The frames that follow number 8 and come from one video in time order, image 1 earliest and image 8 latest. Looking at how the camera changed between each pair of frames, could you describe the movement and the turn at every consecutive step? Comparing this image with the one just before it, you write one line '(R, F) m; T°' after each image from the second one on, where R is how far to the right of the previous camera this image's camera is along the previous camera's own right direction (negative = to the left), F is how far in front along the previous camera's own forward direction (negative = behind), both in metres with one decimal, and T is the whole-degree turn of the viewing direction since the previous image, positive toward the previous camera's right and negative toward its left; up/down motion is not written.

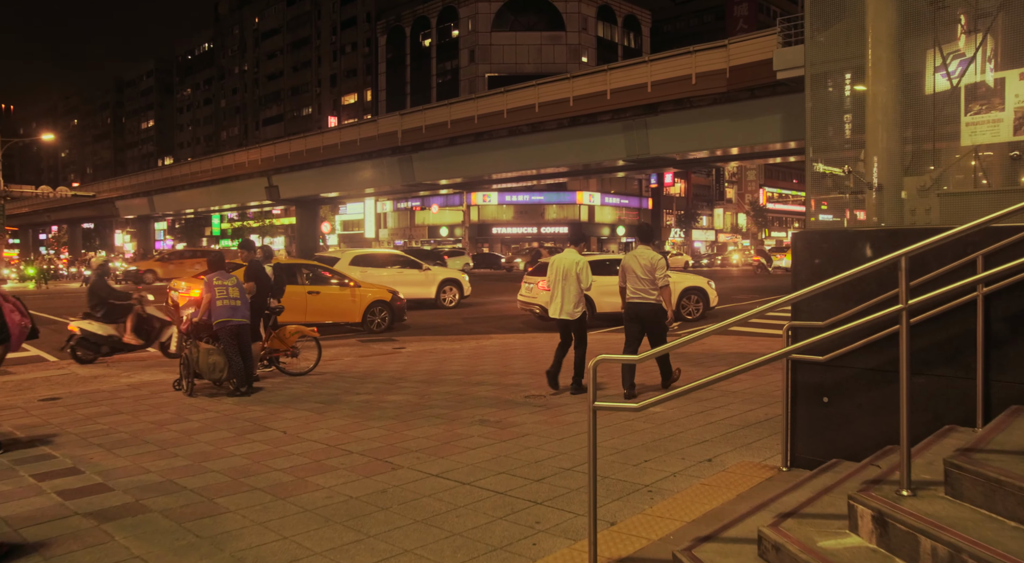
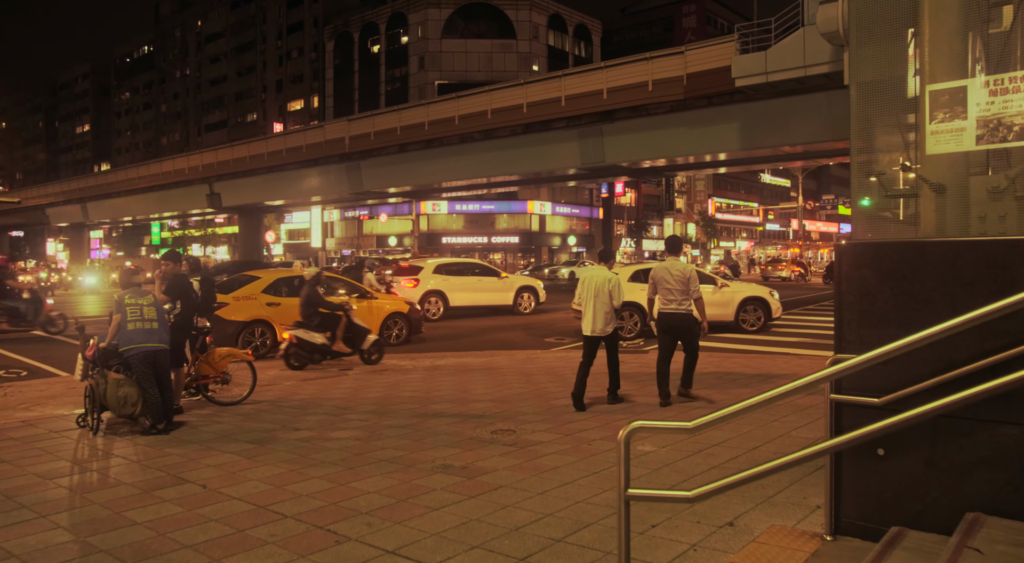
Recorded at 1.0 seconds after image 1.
(-0.1, +0.9) m; +4°
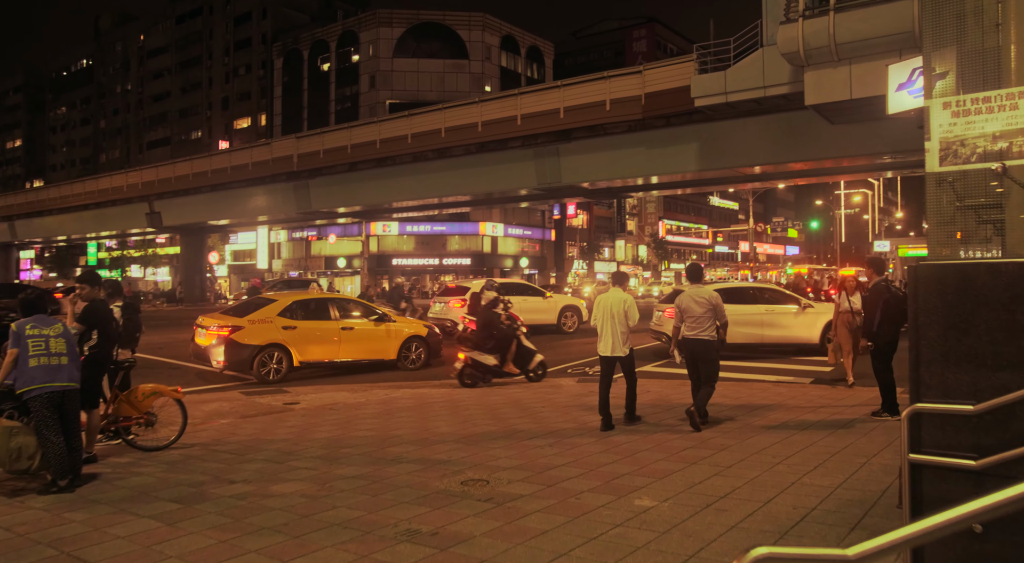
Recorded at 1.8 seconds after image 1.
(-0.2, +0.8) m; +4°
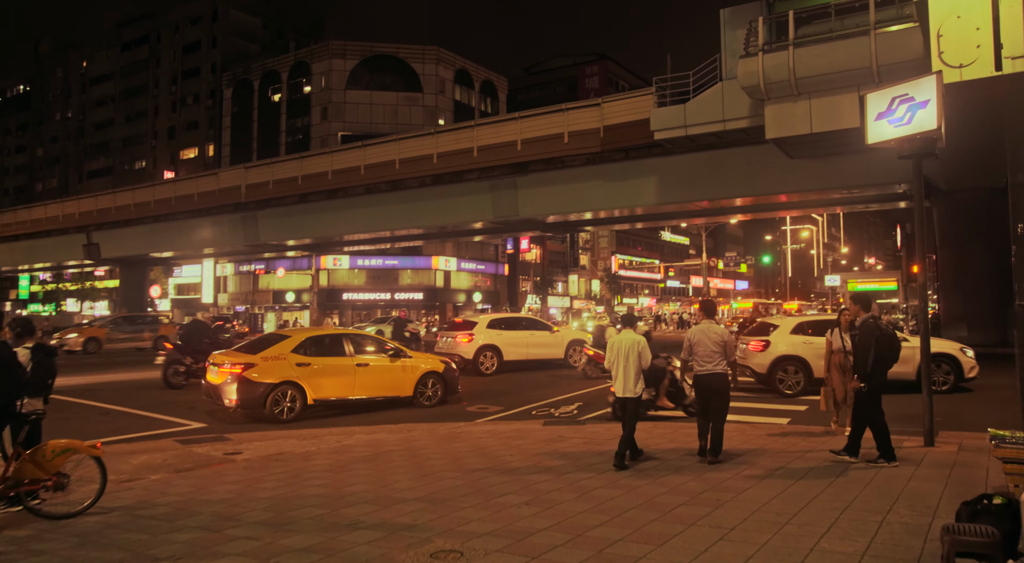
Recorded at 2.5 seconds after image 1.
(-0.2, +0.7) m; +4°
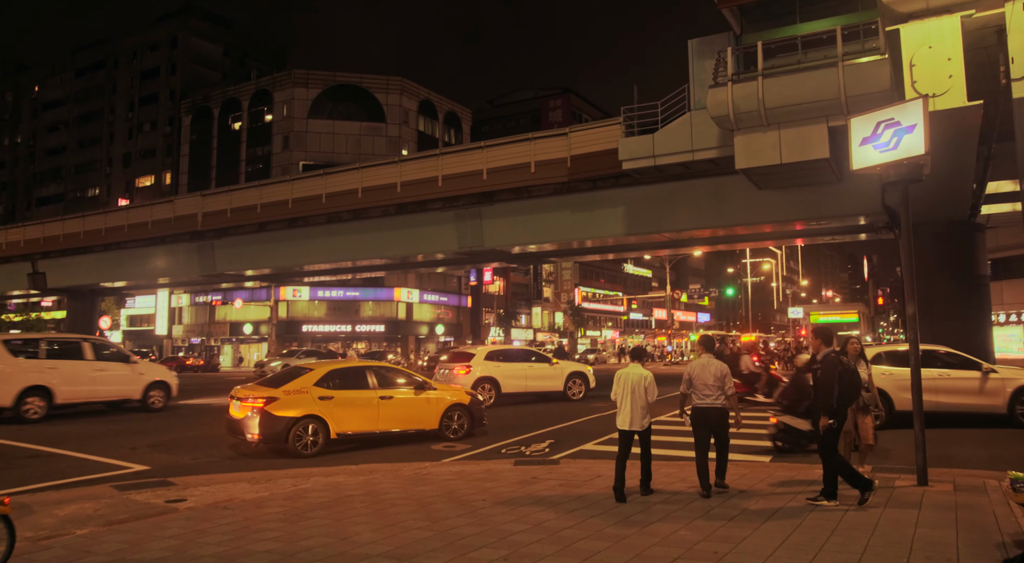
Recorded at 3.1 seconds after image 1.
(-0.1, +0.6) m; +3°
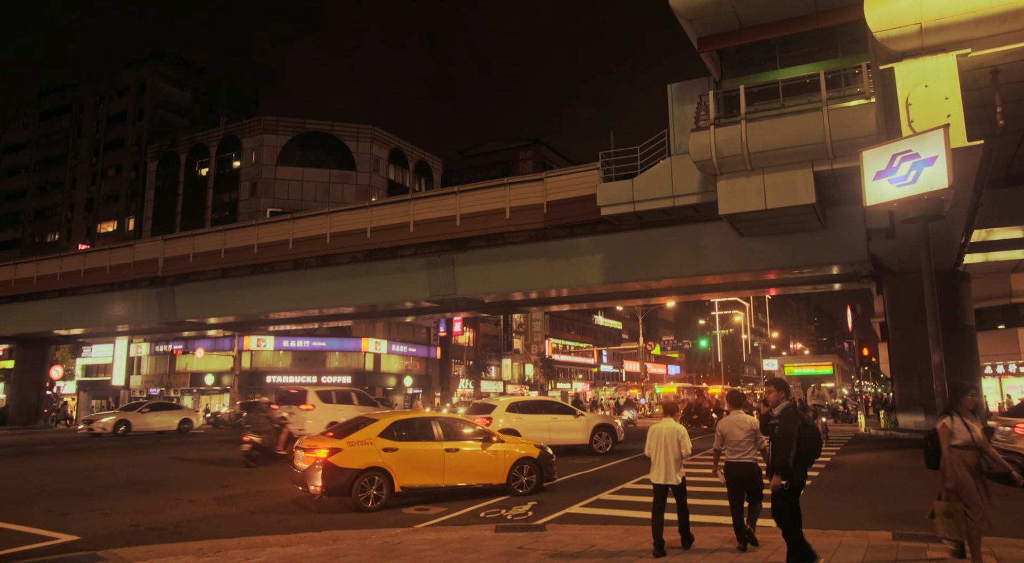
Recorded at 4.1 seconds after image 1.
(-0.2, +0.9) m; +2°
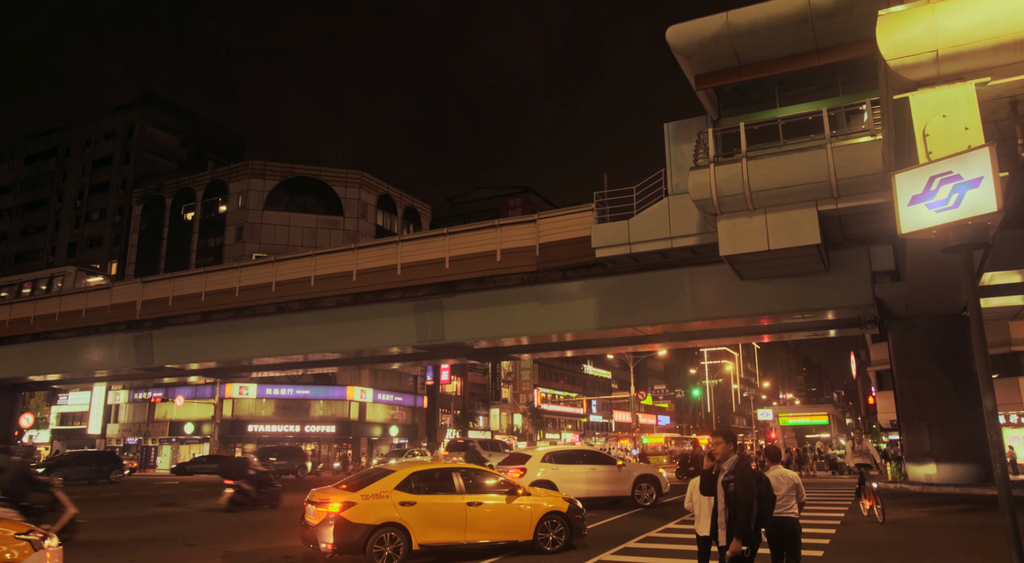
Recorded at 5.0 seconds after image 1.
(-0.1, +0.9) m; +1°
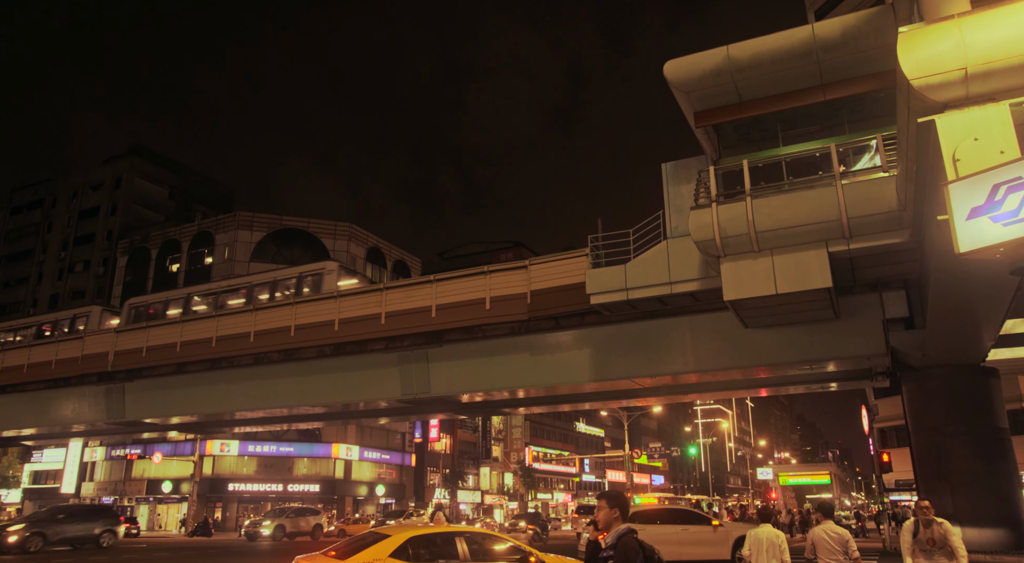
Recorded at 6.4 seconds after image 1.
(0.0, +1.2) m; +1°
